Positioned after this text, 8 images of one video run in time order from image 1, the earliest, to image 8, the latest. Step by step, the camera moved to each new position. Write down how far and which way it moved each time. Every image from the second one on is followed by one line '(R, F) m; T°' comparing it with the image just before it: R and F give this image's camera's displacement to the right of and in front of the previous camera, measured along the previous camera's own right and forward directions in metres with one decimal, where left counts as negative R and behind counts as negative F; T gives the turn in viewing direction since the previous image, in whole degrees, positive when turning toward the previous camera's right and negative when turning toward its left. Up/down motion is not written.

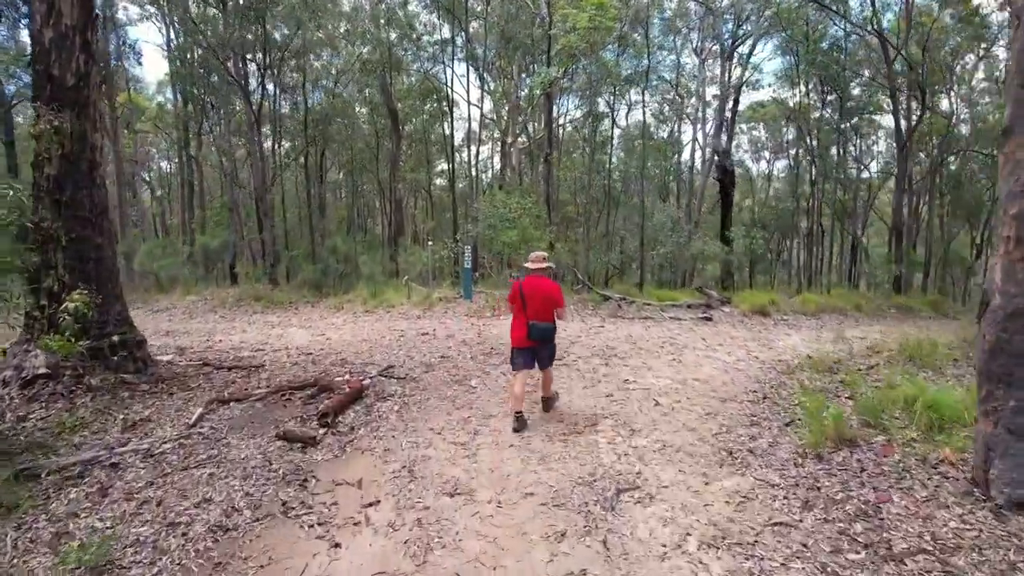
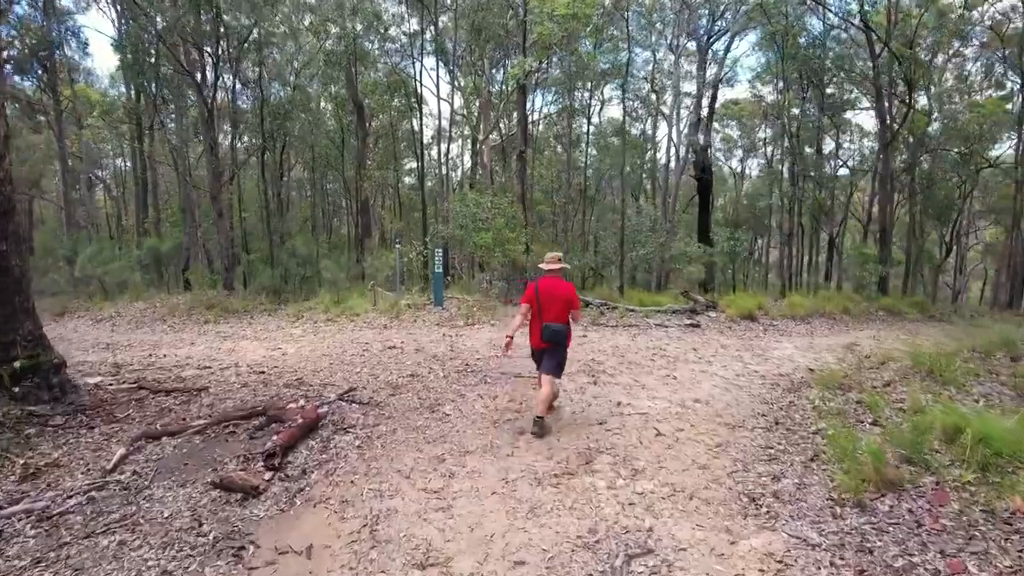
(-0.1, +0.9) m; +3°
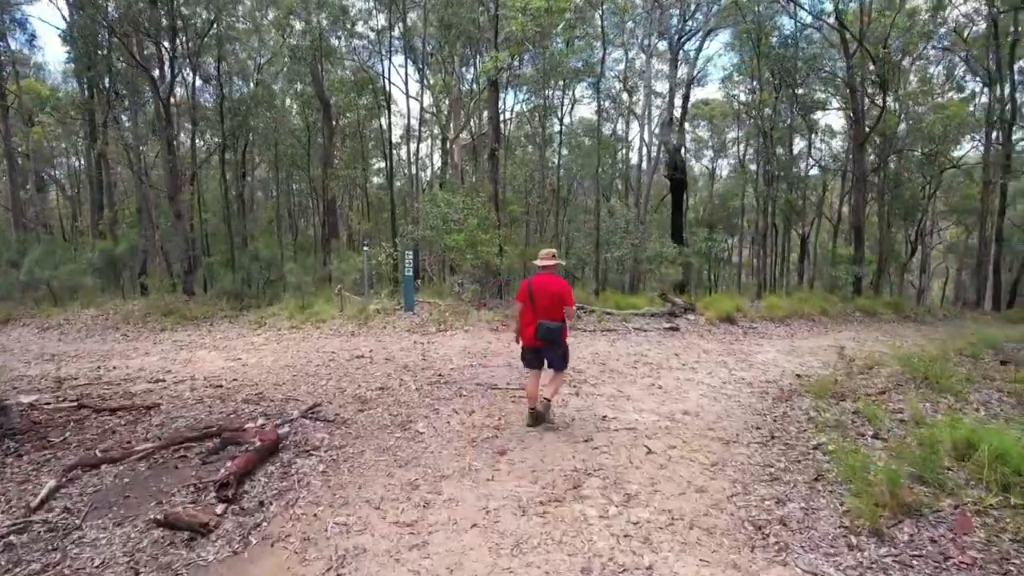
(-0.1, +0.5) m; +3°
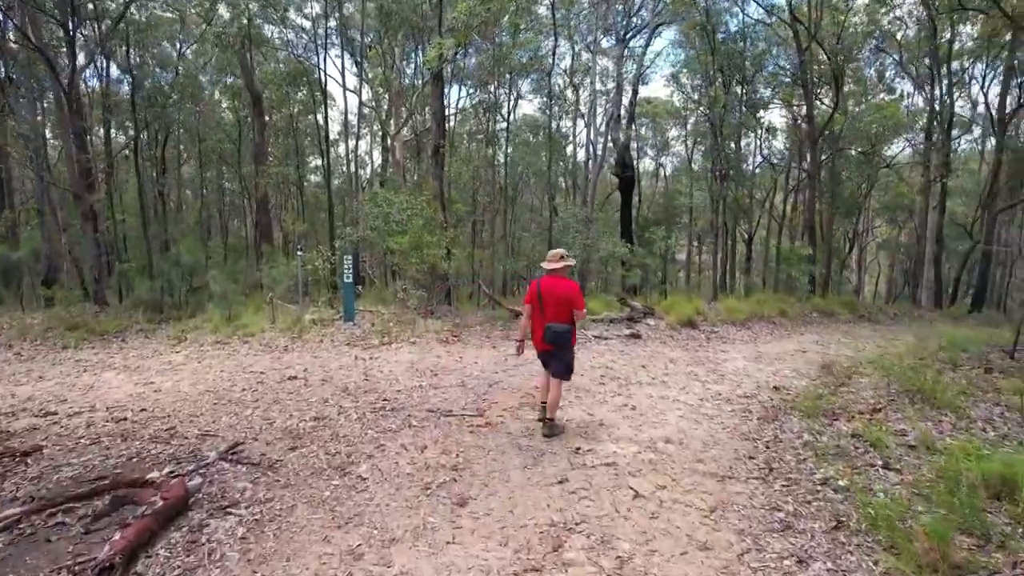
(-0.1, +0.9) m; +5°
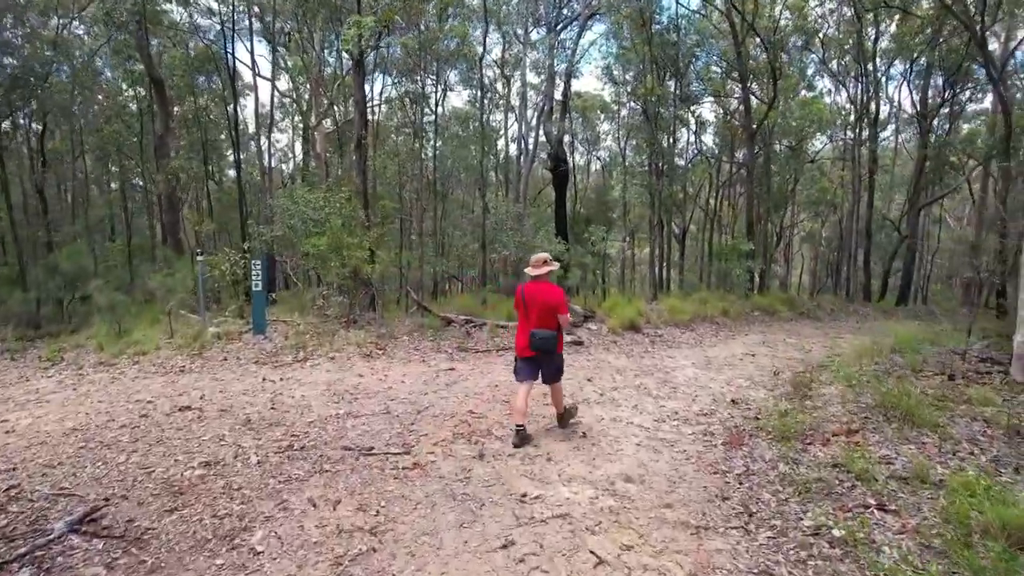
(0.0, +1.0) m; +6°
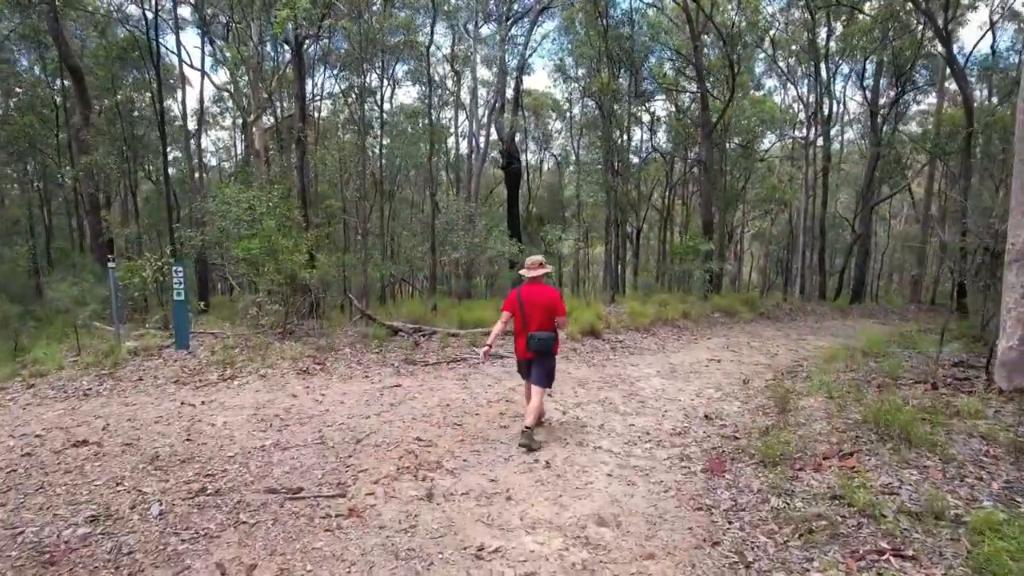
(0.0, +0.8) m; +4°
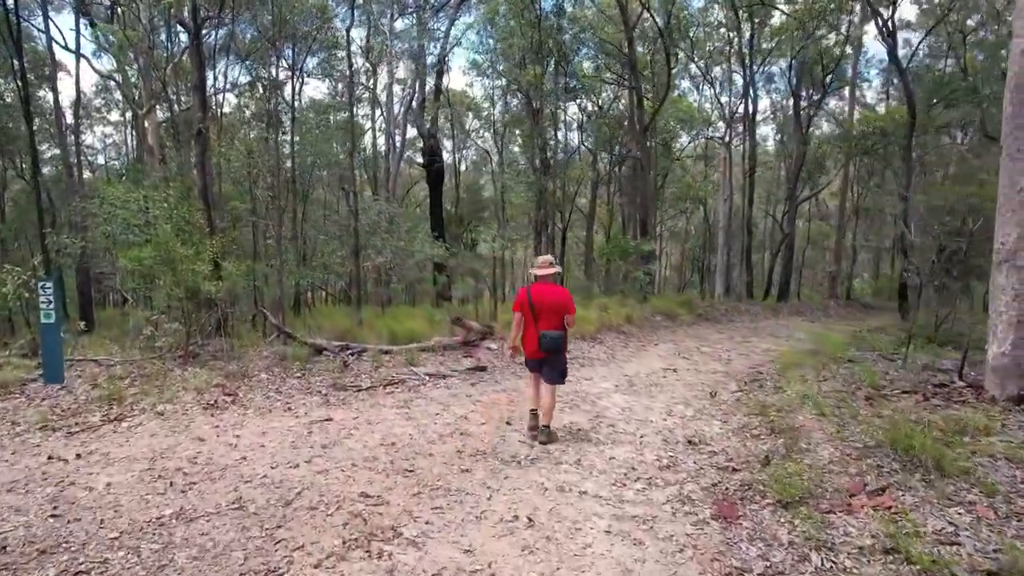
(-0.4, +1.0) m; +7°
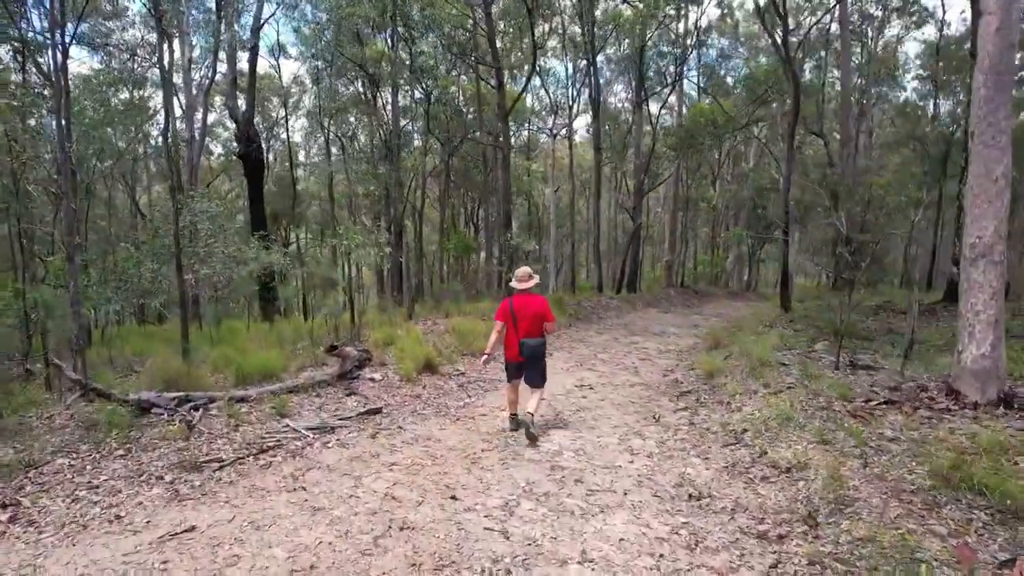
(-0.9, +1.8) m; +16°
